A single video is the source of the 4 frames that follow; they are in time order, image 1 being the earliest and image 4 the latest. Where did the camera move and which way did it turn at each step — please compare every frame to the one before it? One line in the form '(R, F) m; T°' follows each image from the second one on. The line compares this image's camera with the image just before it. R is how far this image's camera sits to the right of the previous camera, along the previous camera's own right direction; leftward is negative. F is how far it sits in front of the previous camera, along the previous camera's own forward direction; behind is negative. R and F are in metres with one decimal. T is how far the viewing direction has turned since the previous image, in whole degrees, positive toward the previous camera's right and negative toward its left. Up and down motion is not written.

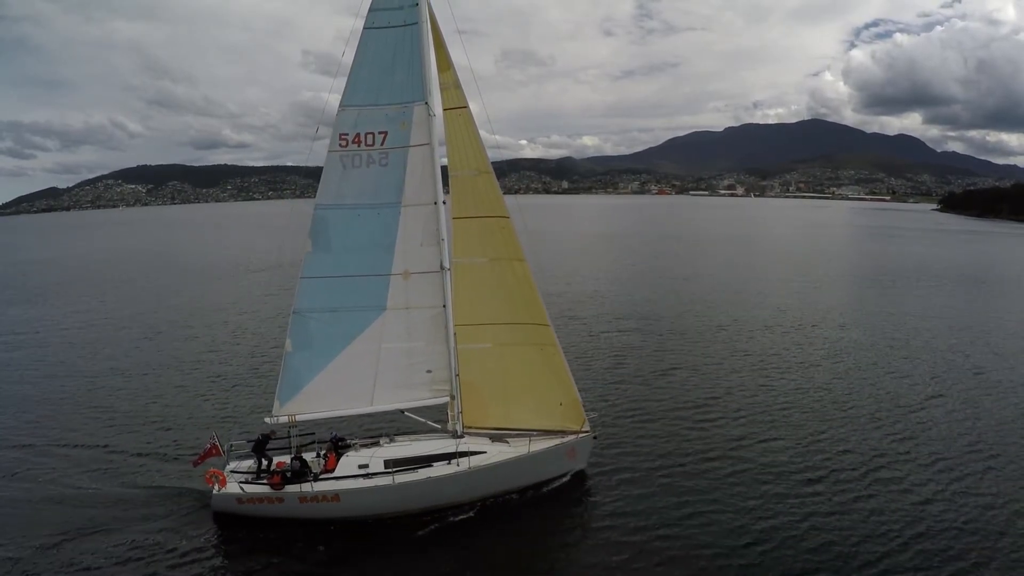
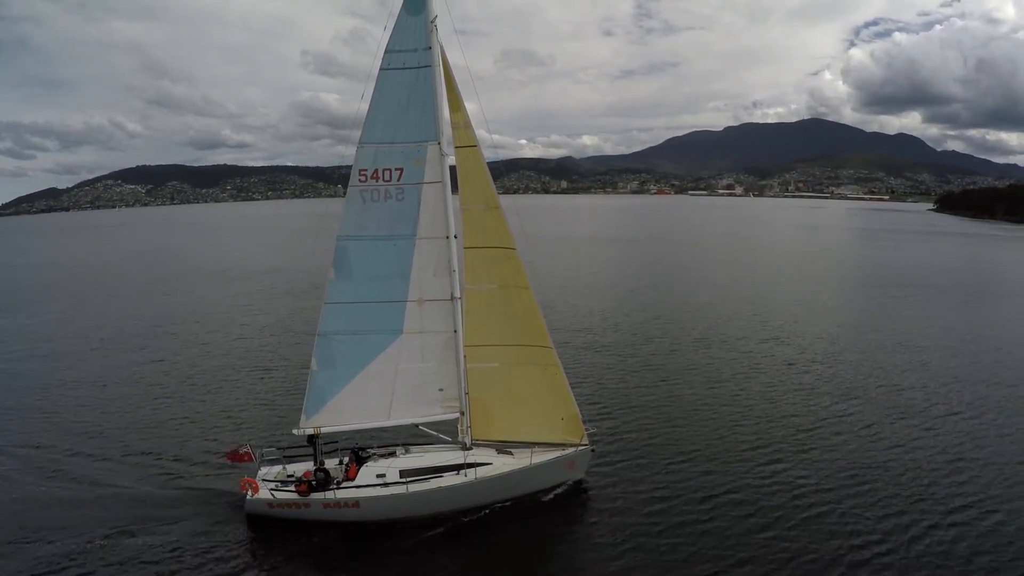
(-0.1, -0.6) m; 0°
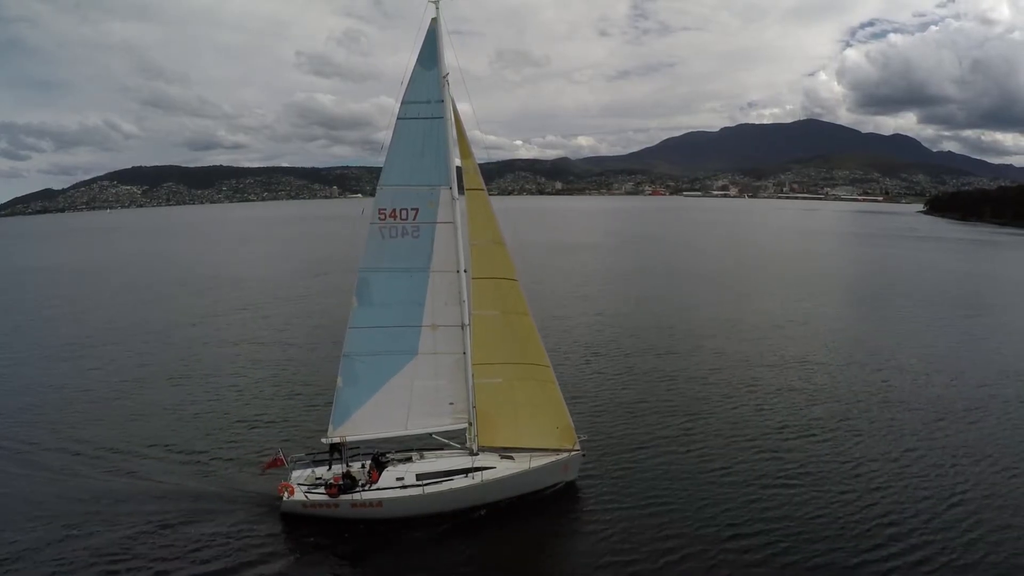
(-0.1, -1.0) m; 0°
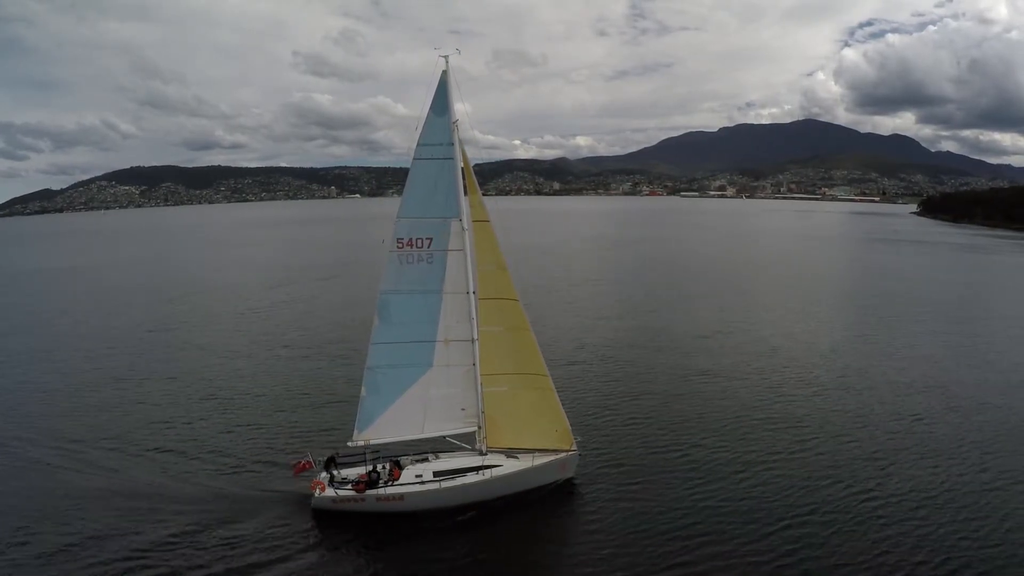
(-0.1, -1.0) m; 0°
